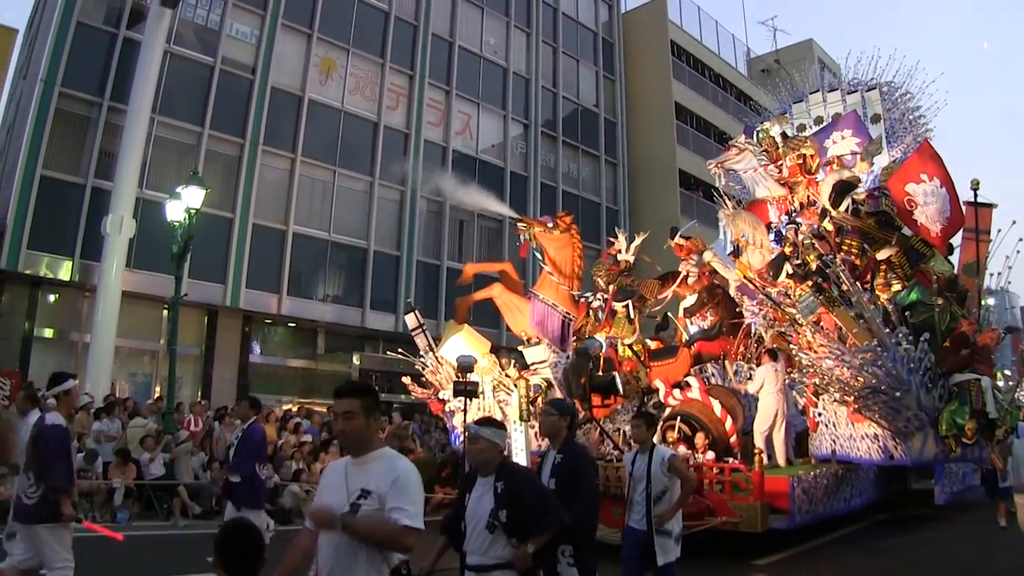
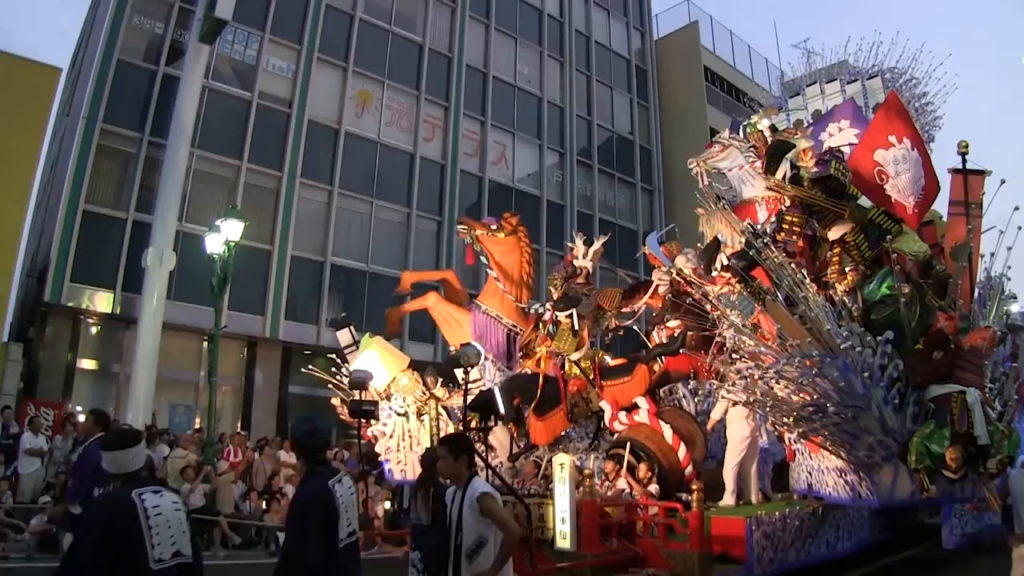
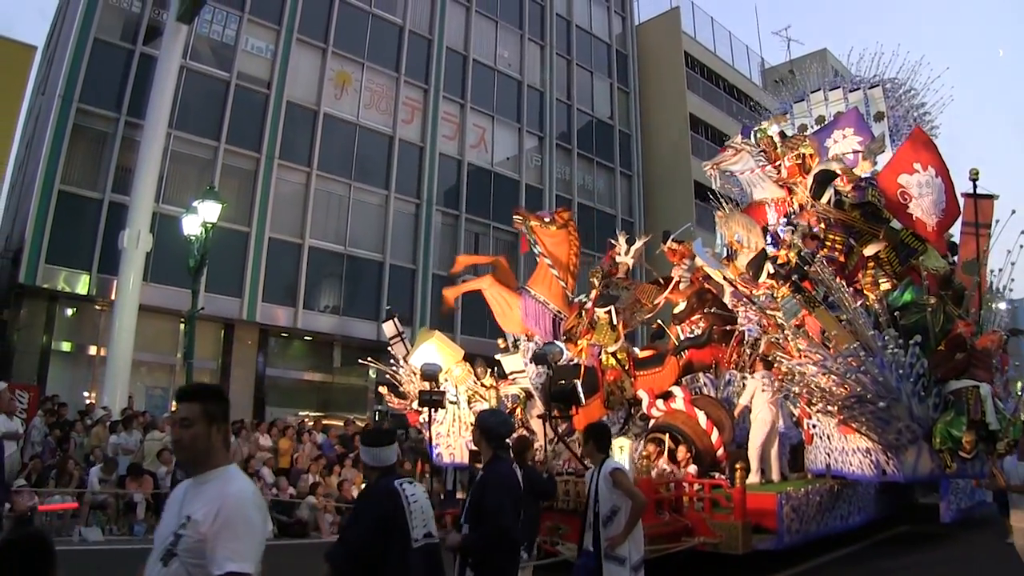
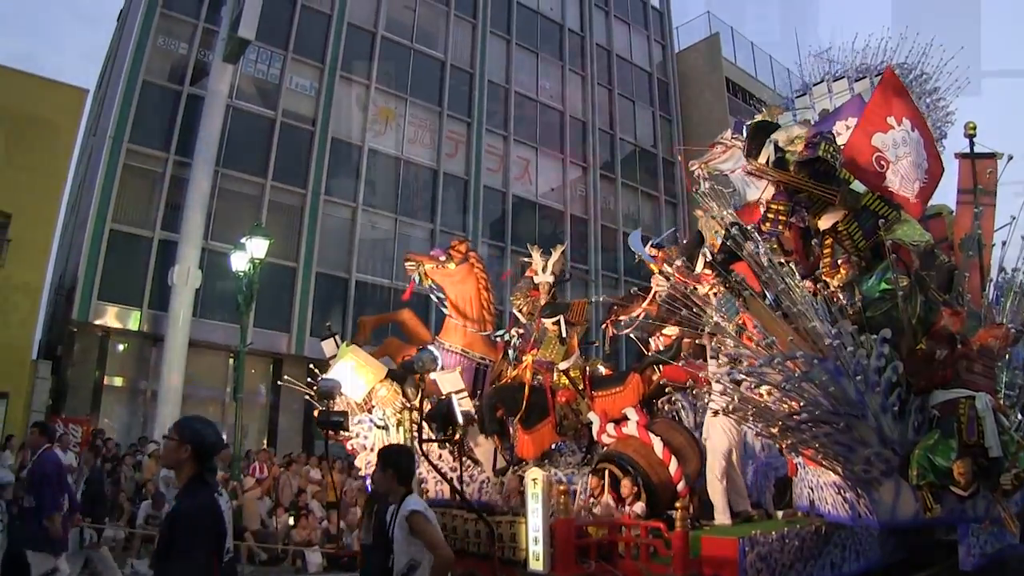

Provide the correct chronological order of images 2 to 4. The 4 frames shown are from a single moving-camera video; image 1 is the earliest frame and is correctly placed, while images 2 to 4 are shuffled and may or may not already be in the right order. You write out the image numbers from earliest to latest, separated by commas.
3, 2, 4
